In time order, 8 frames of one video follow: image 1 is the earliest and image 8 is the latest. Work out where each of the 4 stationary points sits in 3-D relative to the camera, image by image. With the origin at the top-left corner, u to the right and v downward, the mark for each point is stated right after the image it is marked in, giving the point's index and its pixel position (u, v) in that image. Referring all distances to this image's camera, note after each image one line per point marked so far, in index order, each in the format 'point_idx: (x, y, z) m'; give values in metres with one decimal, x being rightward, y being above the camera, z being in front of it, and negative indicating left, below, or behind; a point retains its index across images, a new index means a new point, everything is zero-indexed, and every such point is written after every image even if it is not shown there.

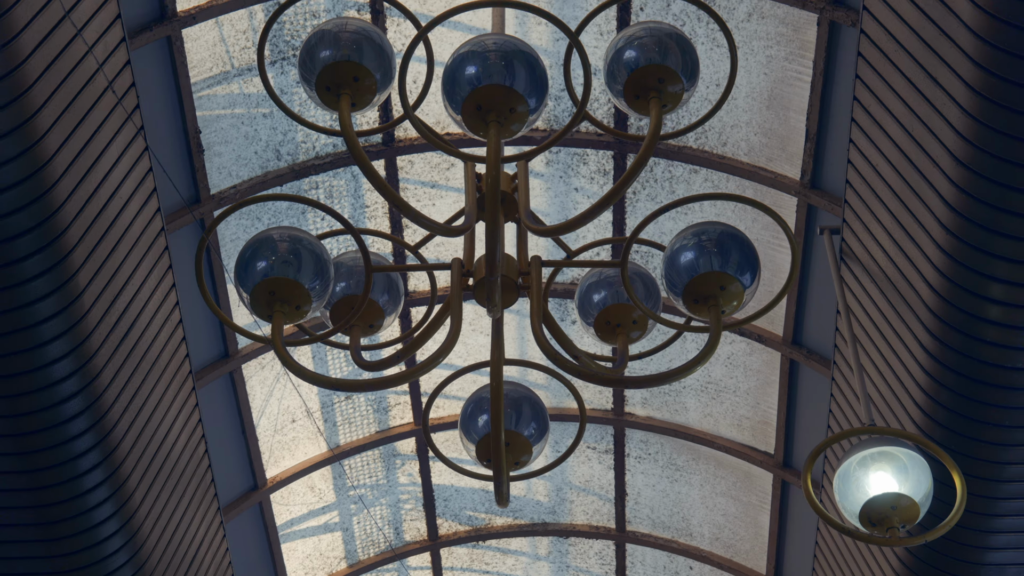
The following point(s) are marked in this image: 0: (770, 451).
0: (+2.2, -1.4, +13.1) m
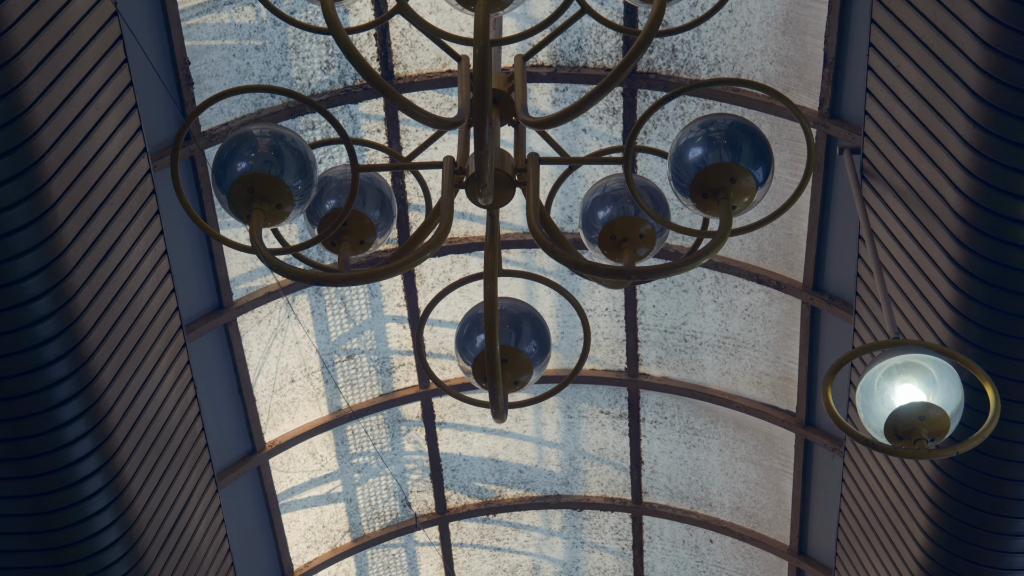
0: (+2.3, -1.0, +12.5) m
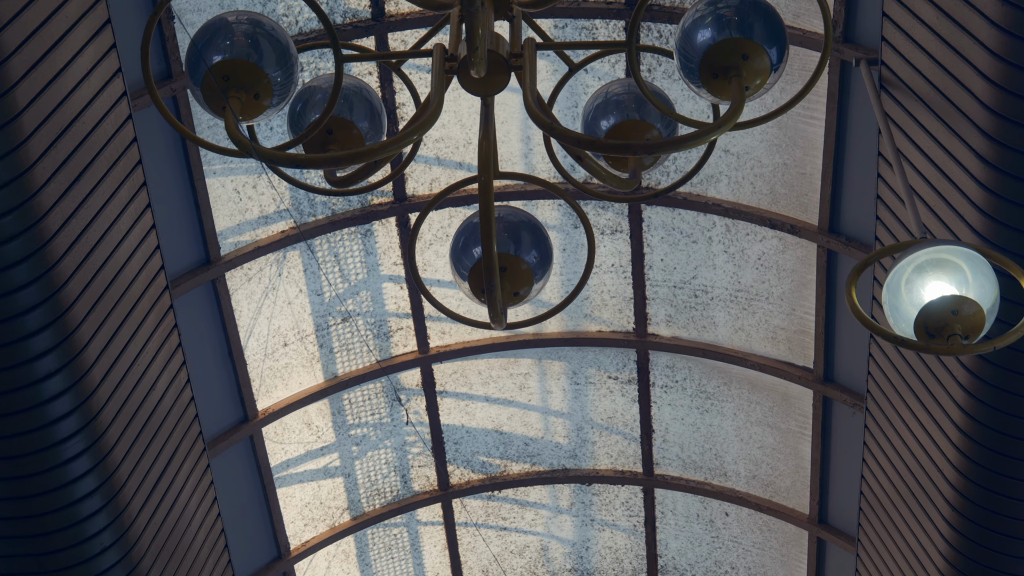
0: (+2.3, -0.6, +11.9) m
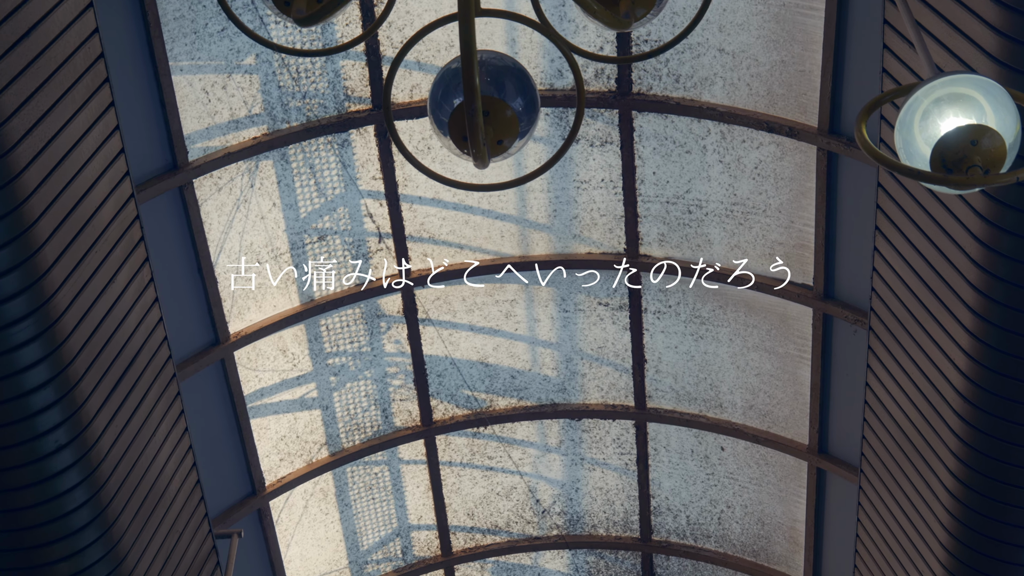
0: (+2.2, 0.0, +11.3) m
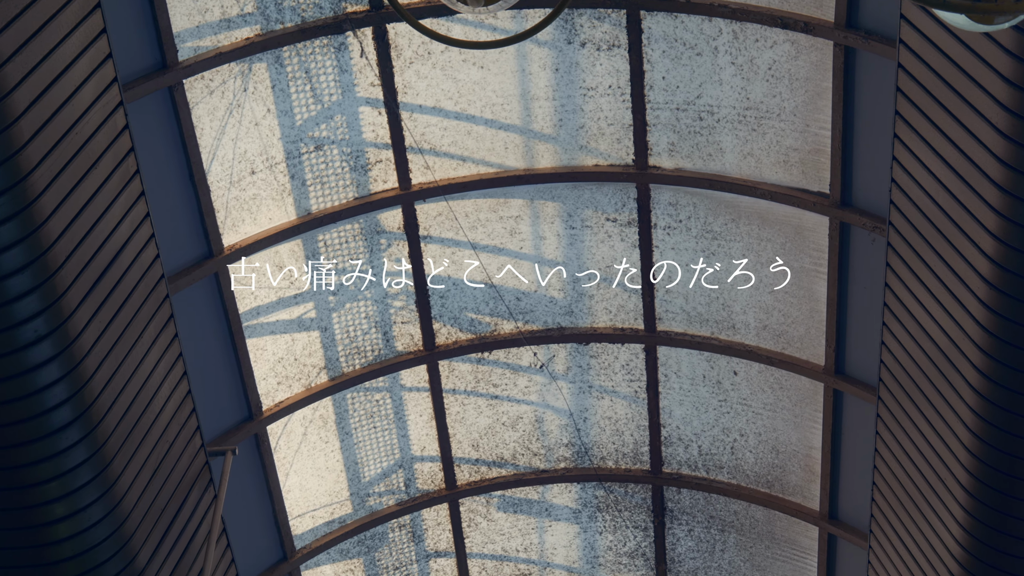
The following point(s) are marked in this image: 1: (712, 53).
0: (+2.3, +0.7, +10.9) m
1: (+1.4, +1.7, +10.7) m
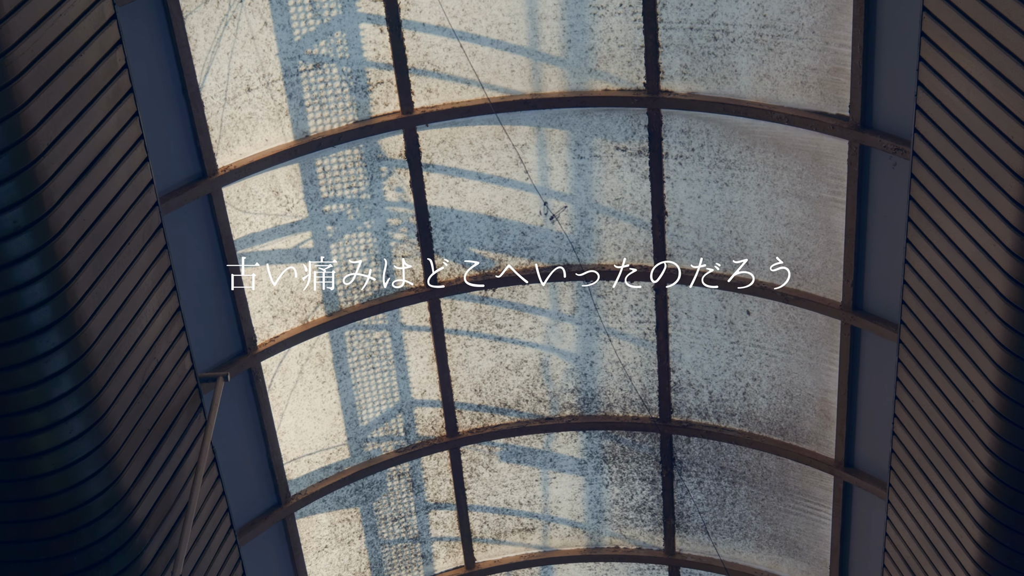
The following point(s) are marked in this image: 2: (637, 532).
0: (+2.3, +1.2, +10.4) m
1: (+1.5, +2.2, +10.3) m
2: (+1.1, -2.2, +13.7) m
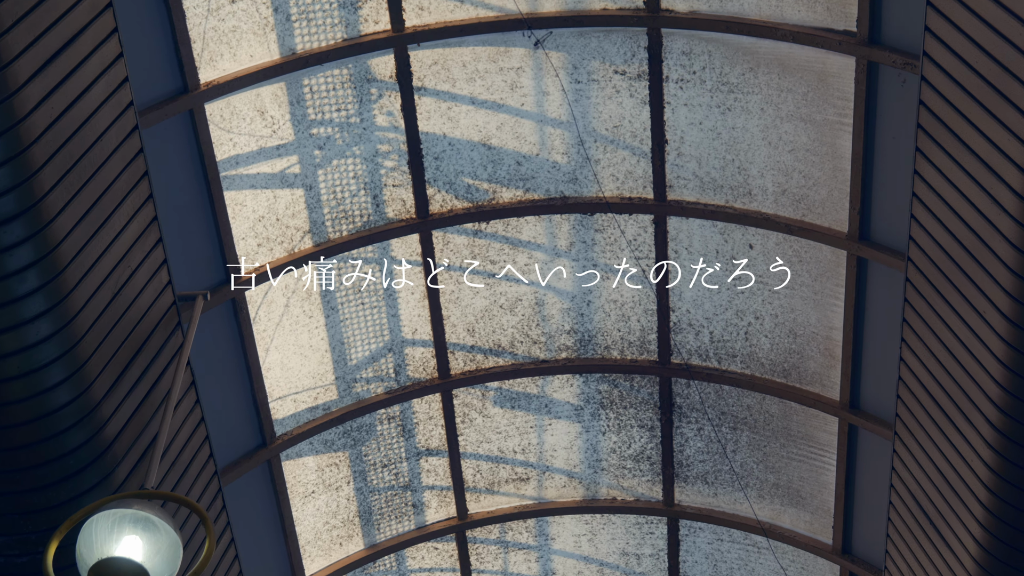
0: (+2.3, +1.7, +10.0) m
1: (+1.4, +2.7, +9.9) m
2: (+1.1, -1.7, +13.3) m
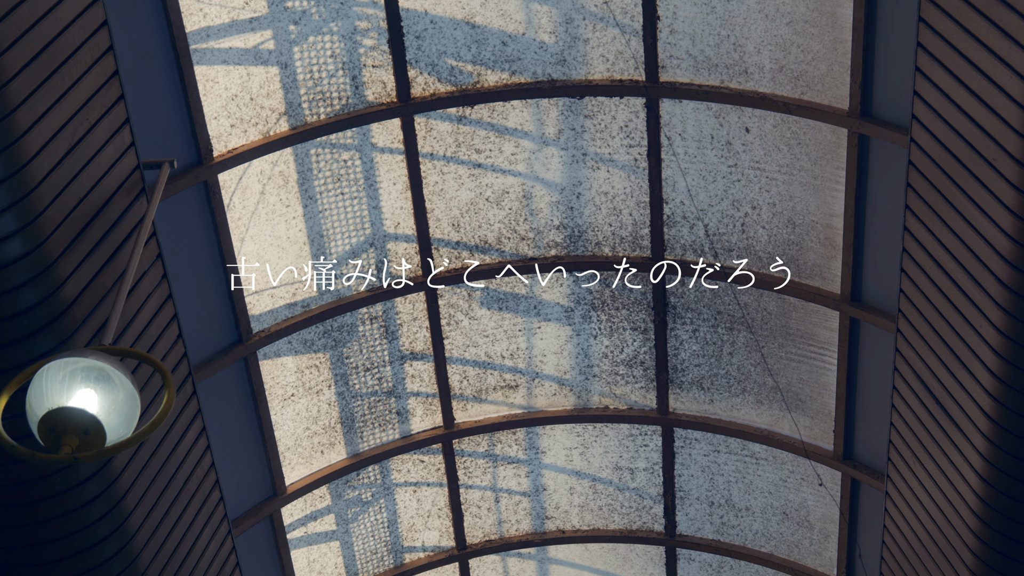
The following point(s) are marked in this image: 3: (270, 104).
0: (+2.2, +2.6, +9.5) m
1: (+1.3, +3.6, +9.4) m
2: (+1.0, -0.9, +12.8) m
3: (-1.7, +1.3, +10.7) m
